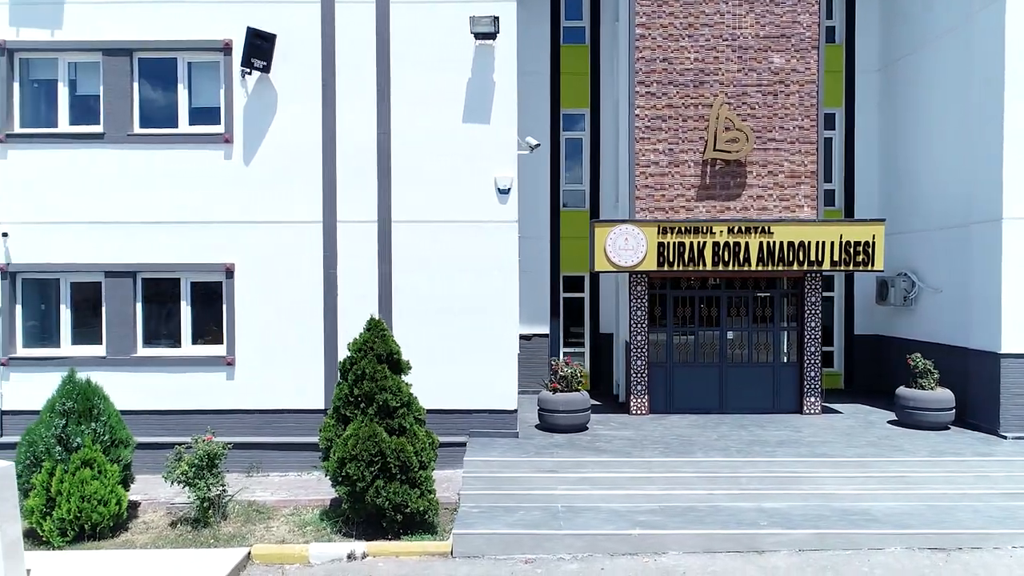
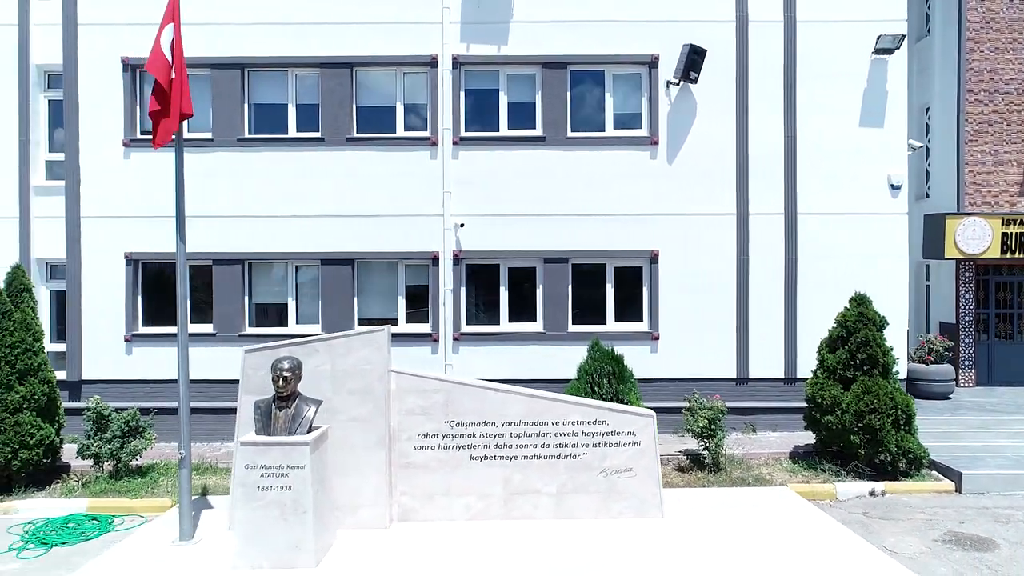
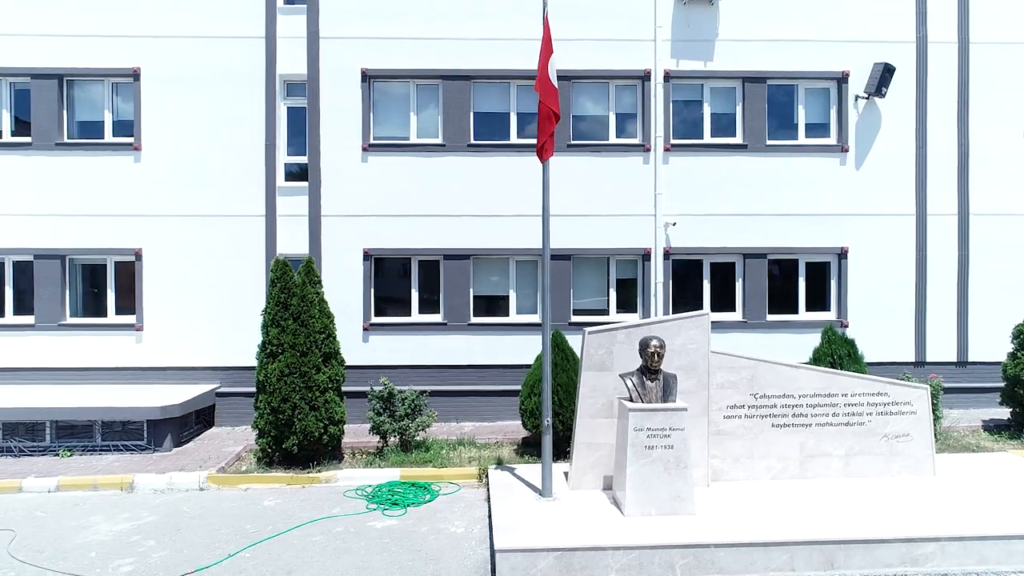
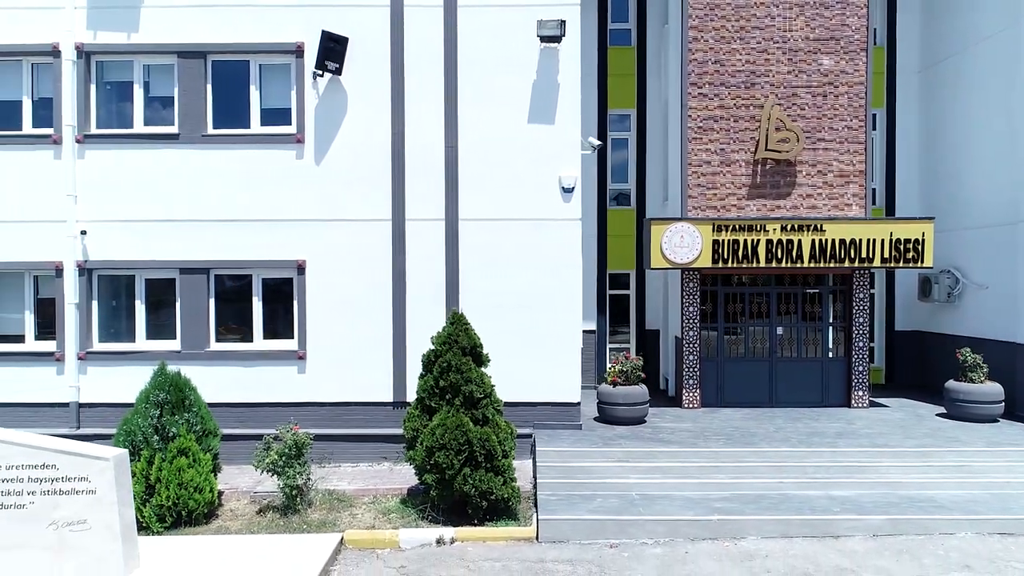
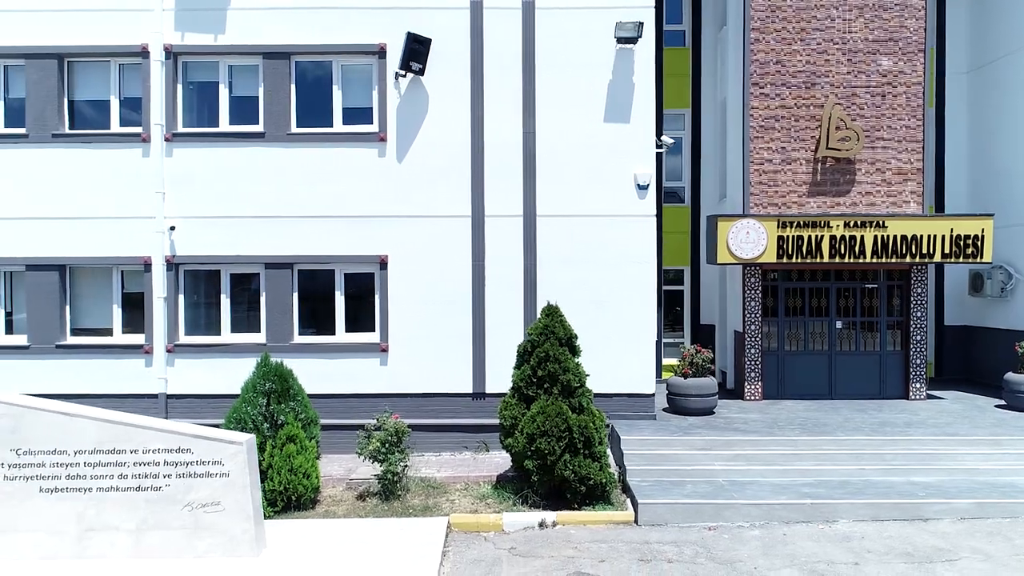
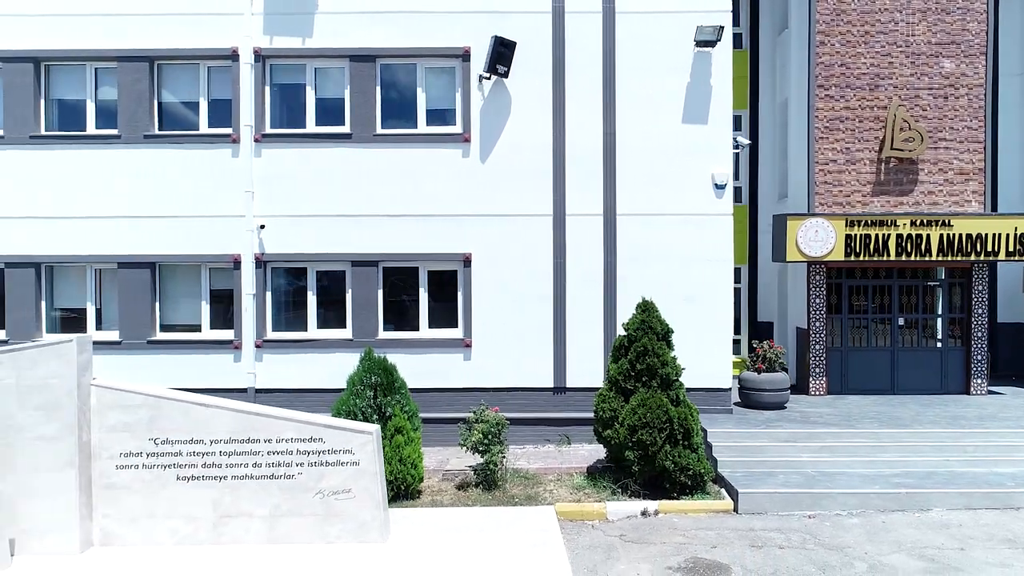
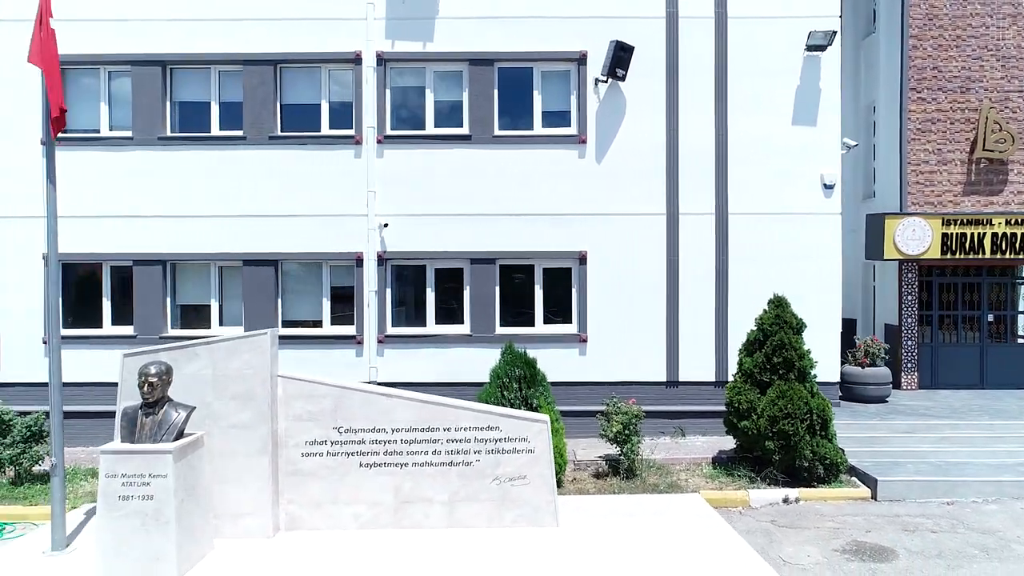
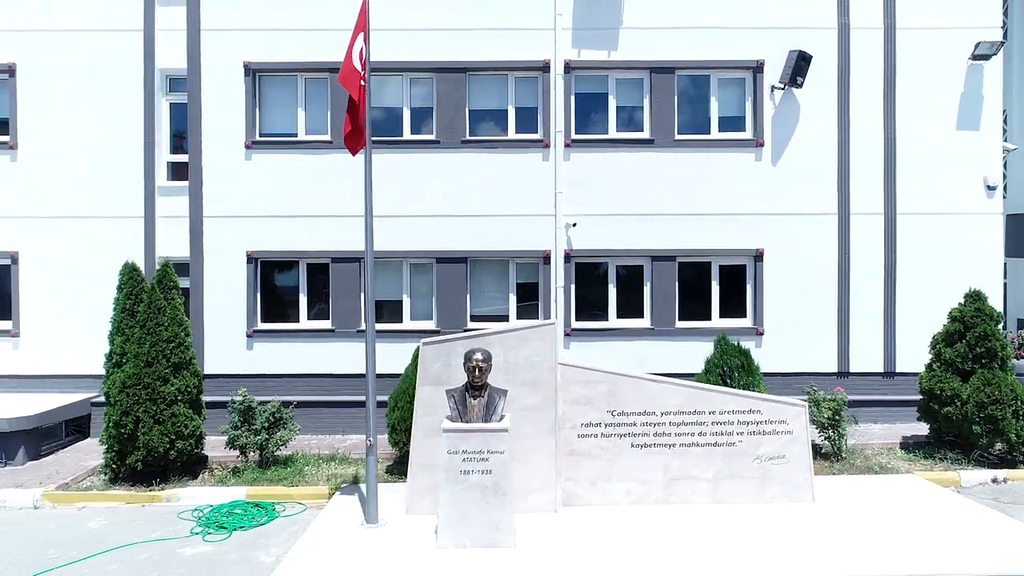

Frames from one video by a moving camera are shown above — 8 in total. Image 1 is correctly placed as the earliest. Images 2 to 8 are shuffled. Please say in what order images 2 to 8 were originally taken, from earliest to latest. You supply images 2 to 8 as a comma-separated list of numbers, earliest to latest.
4, 5, 6, 7, 2, 8, 3
